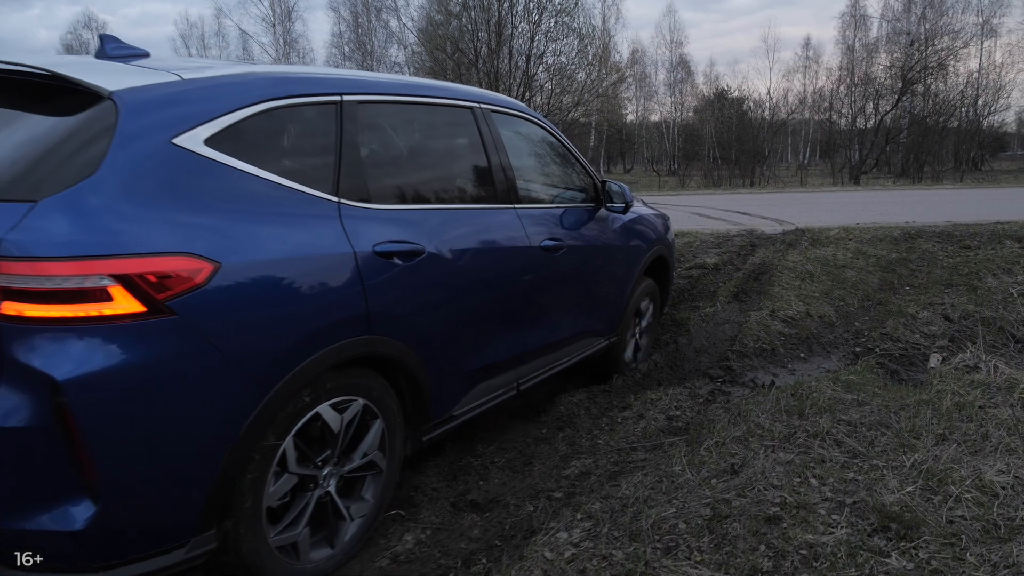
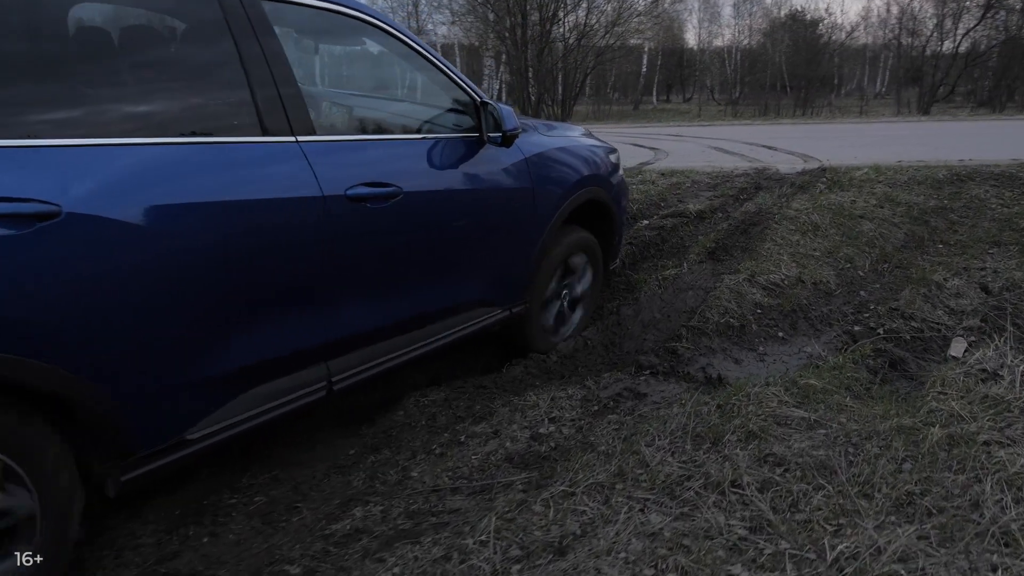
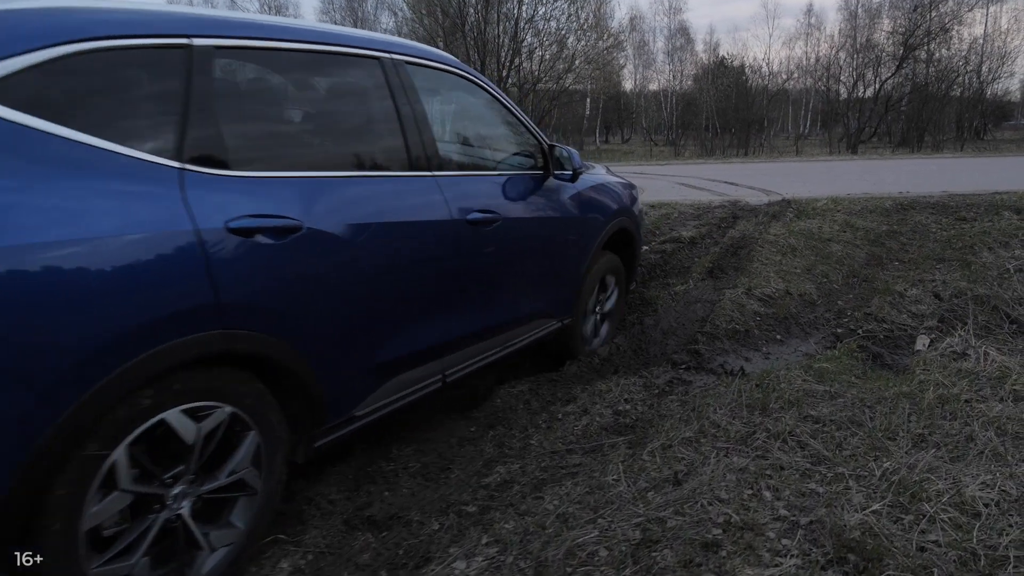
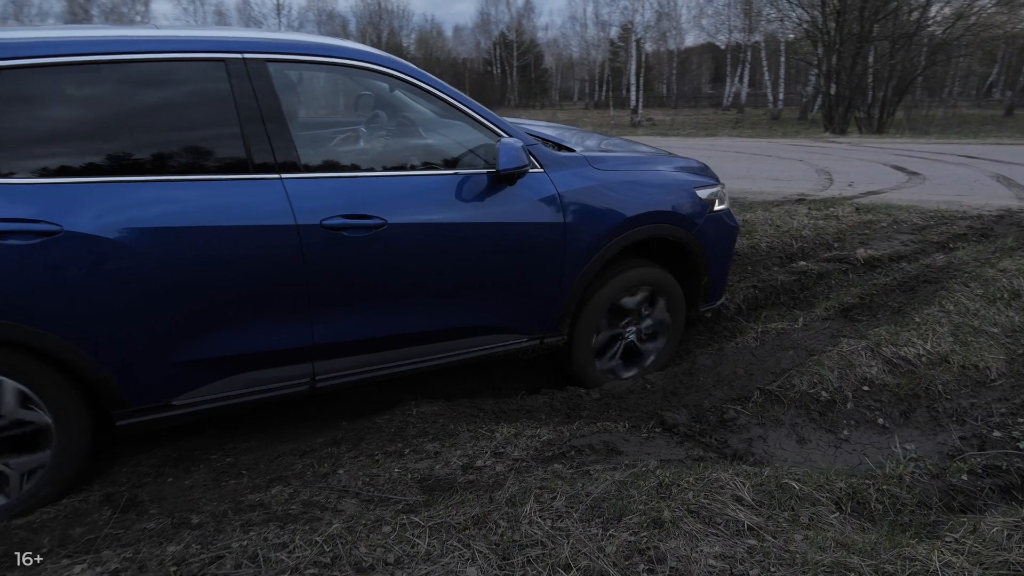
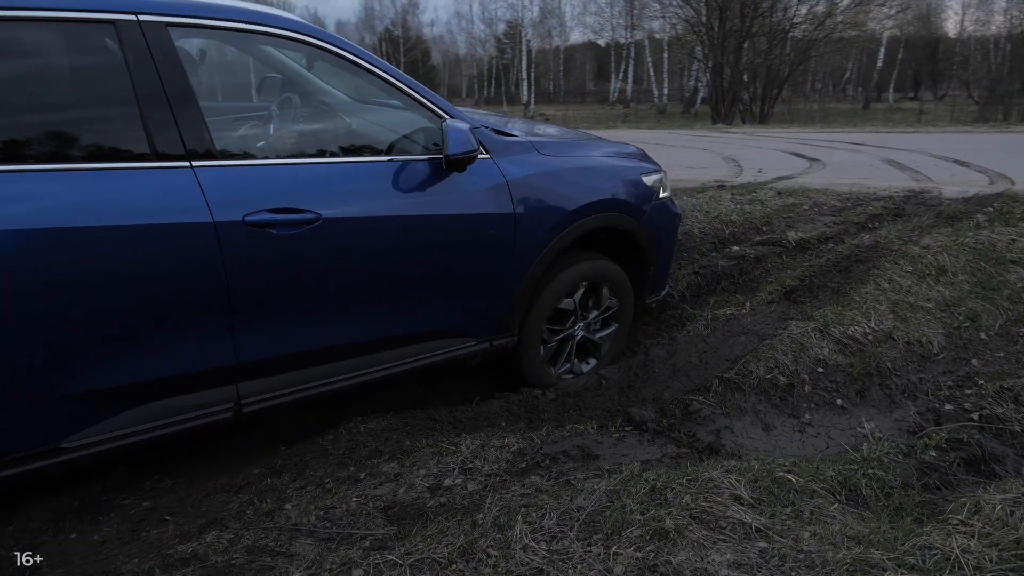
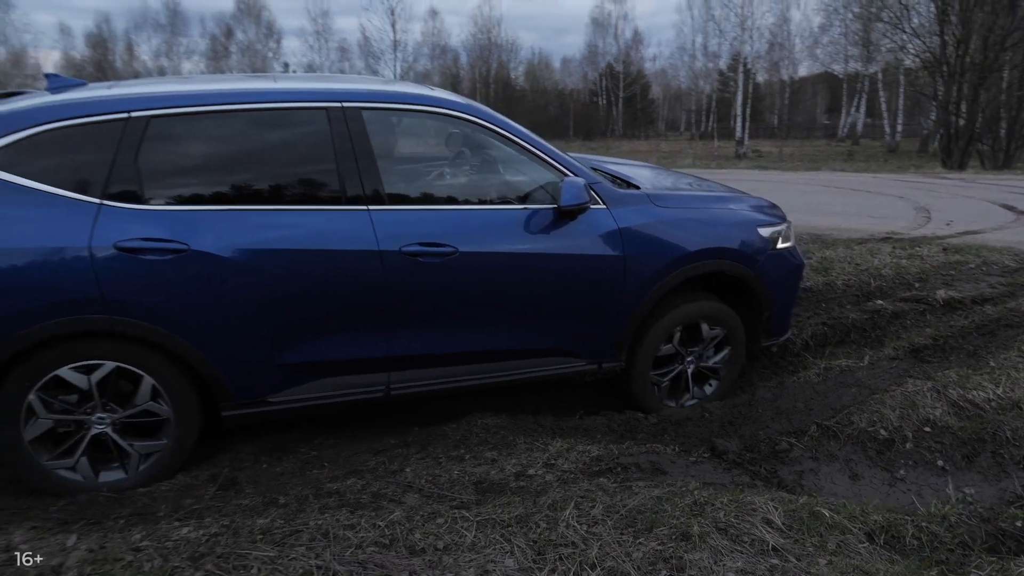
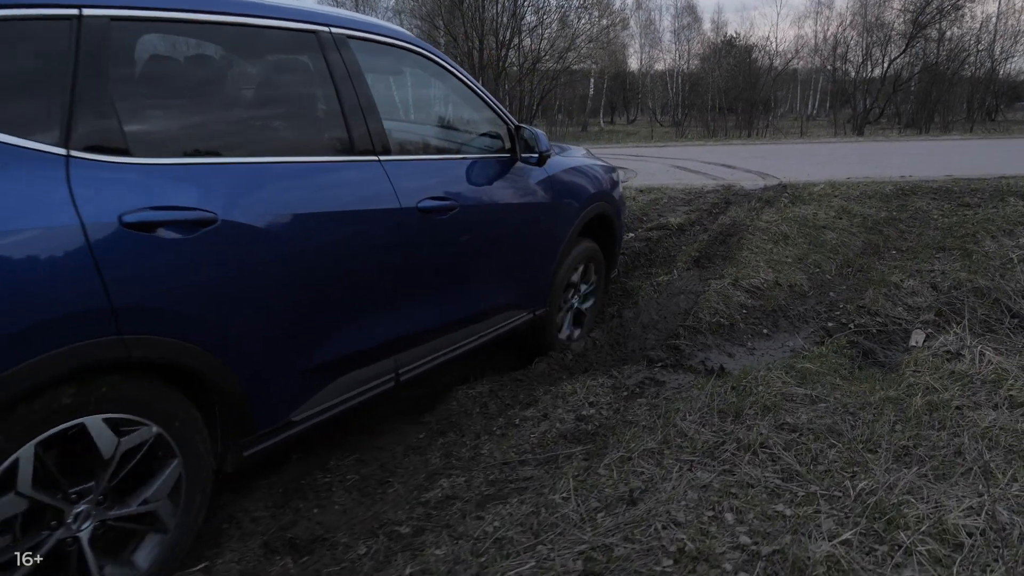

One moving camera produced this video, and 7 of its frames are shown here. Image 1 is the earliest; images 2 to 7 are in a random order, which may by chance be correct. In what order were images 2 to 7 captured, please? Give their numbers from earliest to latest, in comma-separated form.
3, 7, 2, 5, 4, 6
